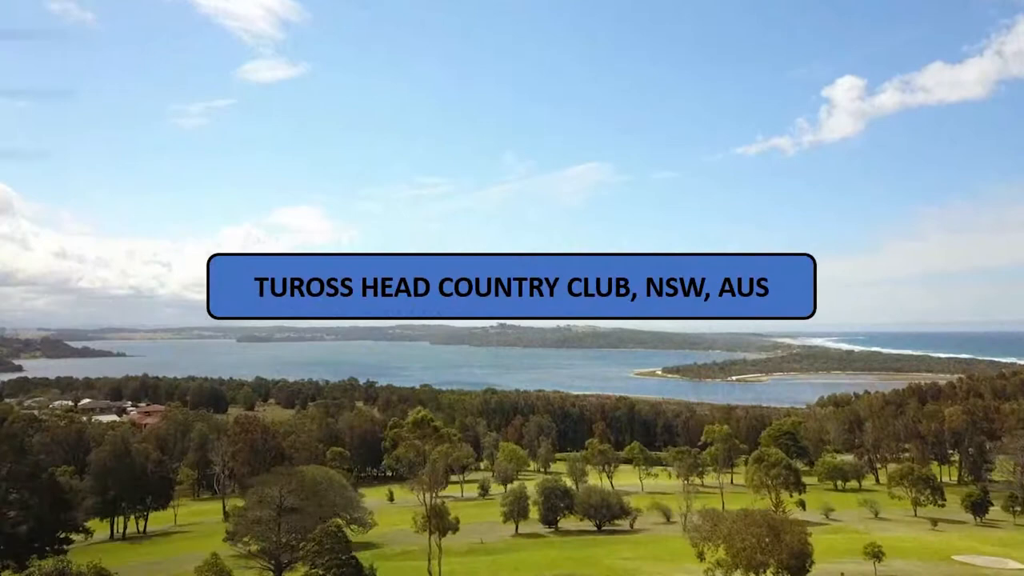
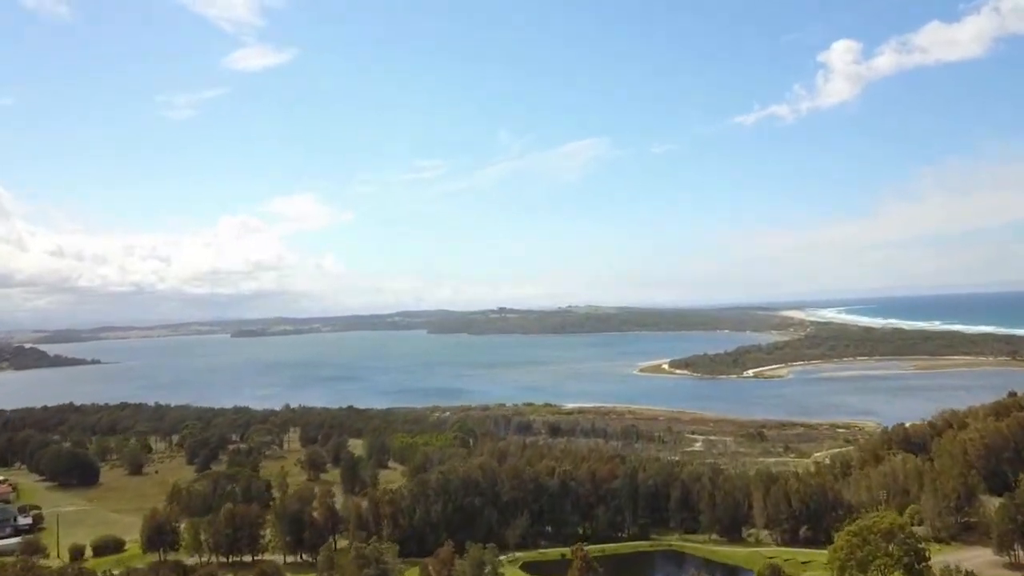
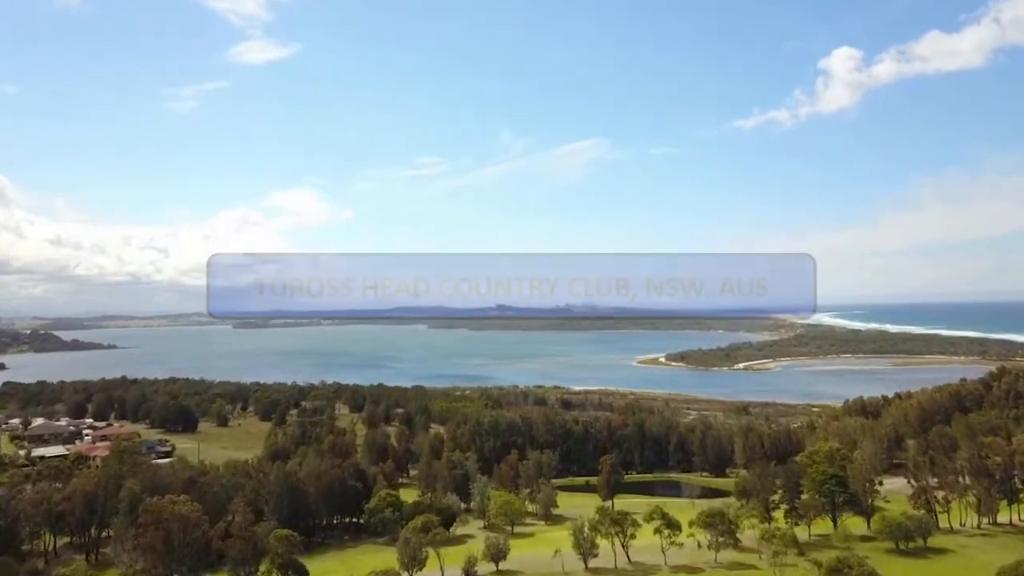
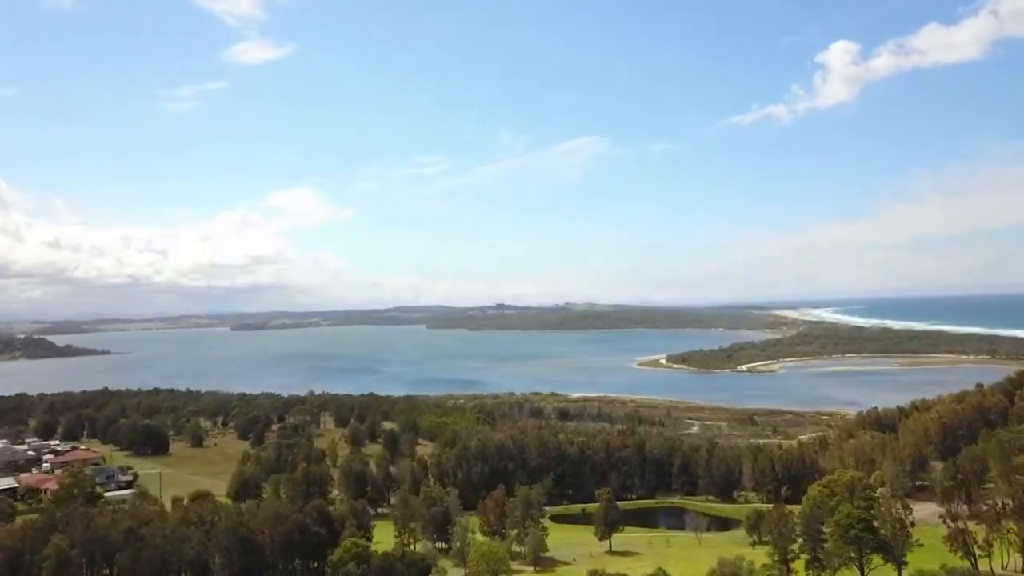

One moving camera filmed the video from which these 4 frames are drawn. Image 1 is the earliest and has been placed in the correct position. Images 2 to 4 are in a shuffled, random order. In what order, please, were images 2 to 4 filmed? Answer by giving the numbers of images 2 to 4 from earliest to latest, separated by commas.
3, 4, 2
